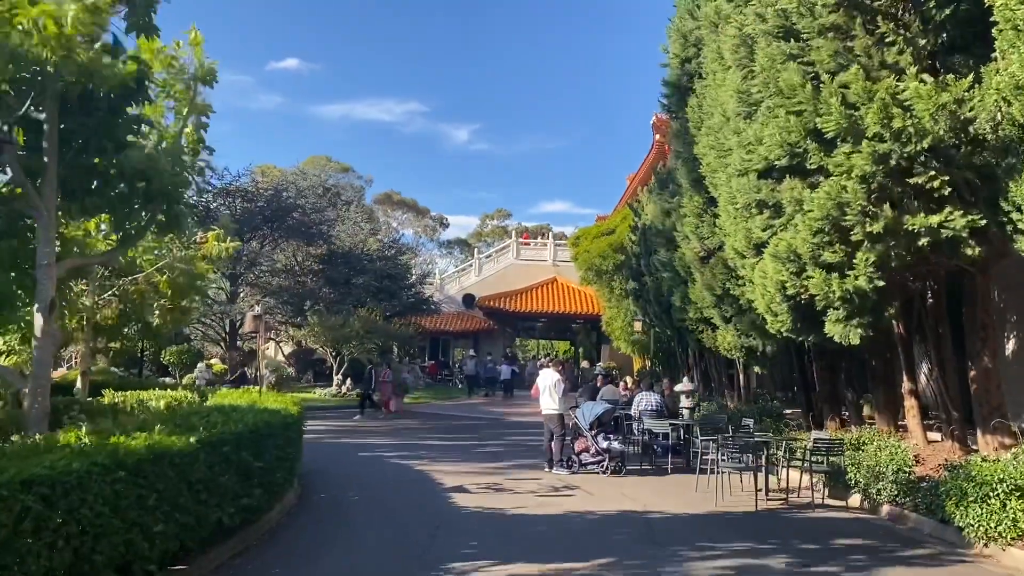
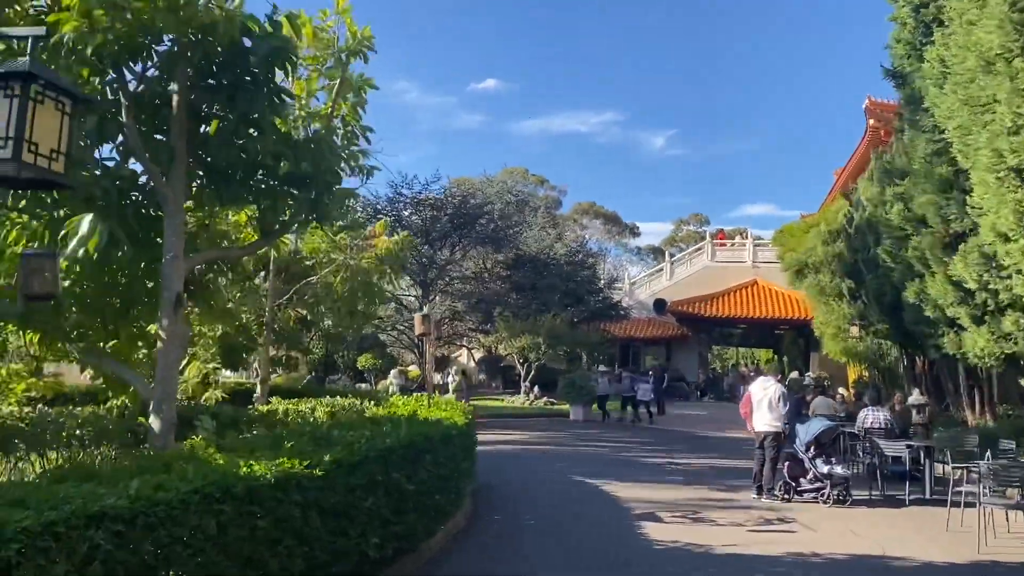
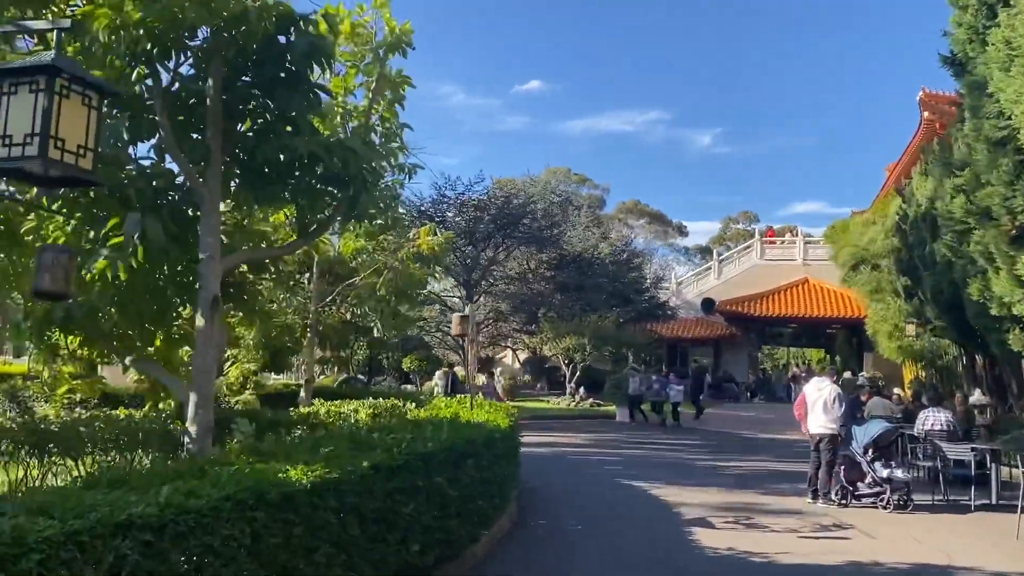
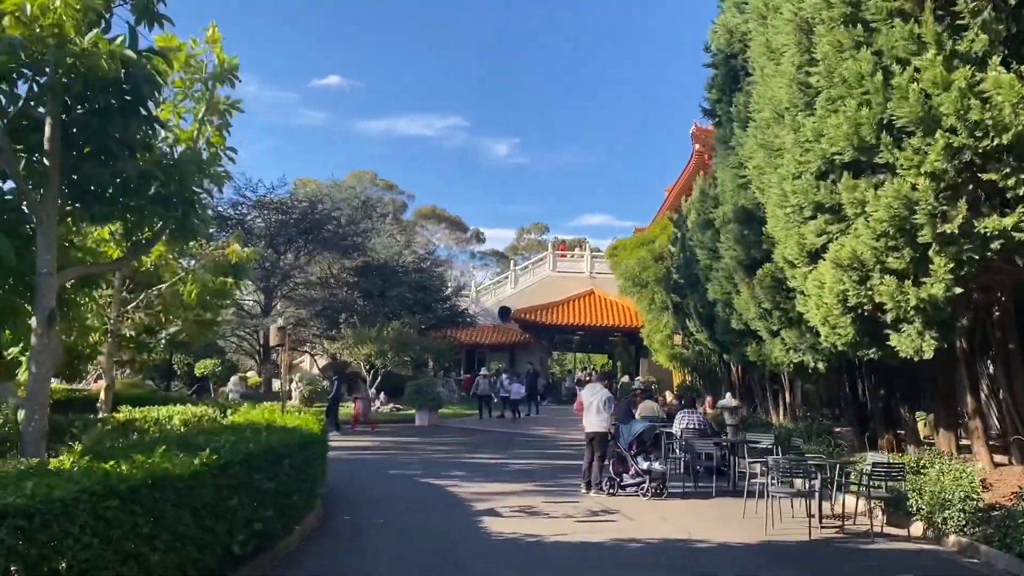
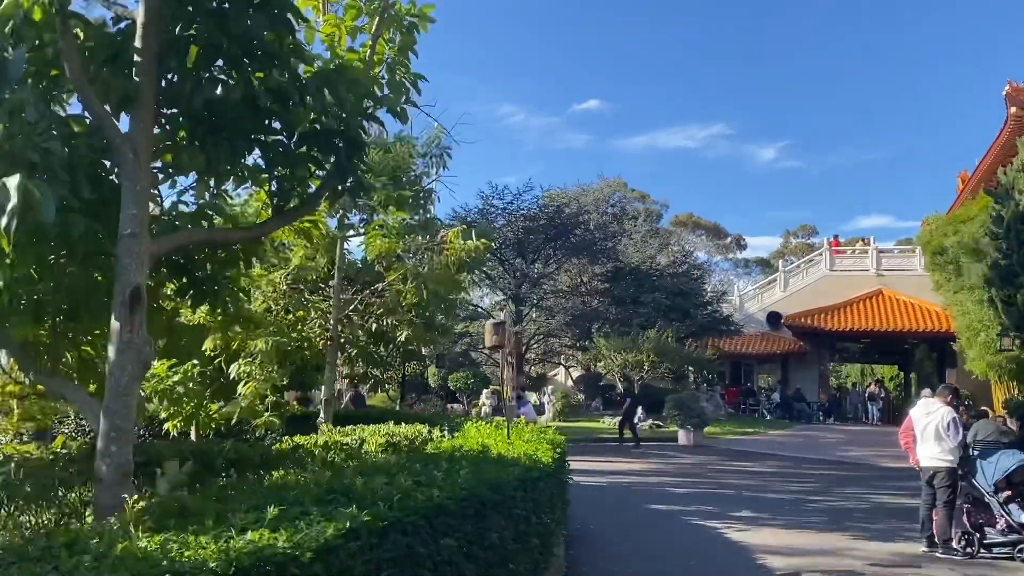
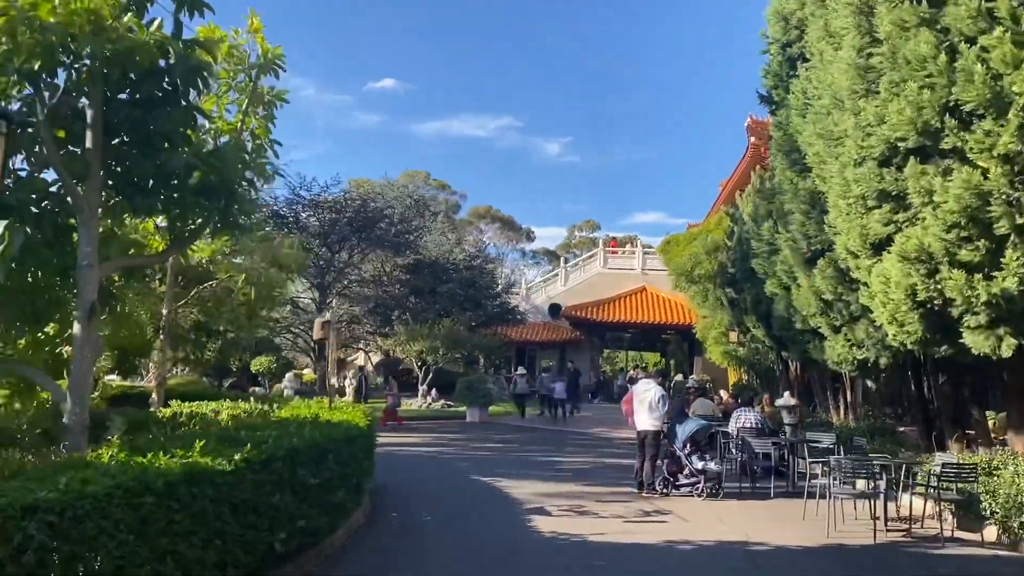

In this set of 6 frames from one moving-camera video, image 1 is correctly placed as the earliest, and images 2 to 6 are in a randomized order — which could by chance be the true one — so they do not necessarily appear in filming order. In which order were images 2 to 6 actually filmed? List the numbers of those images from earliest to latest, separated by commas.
4, 6, 2, 3, 5
